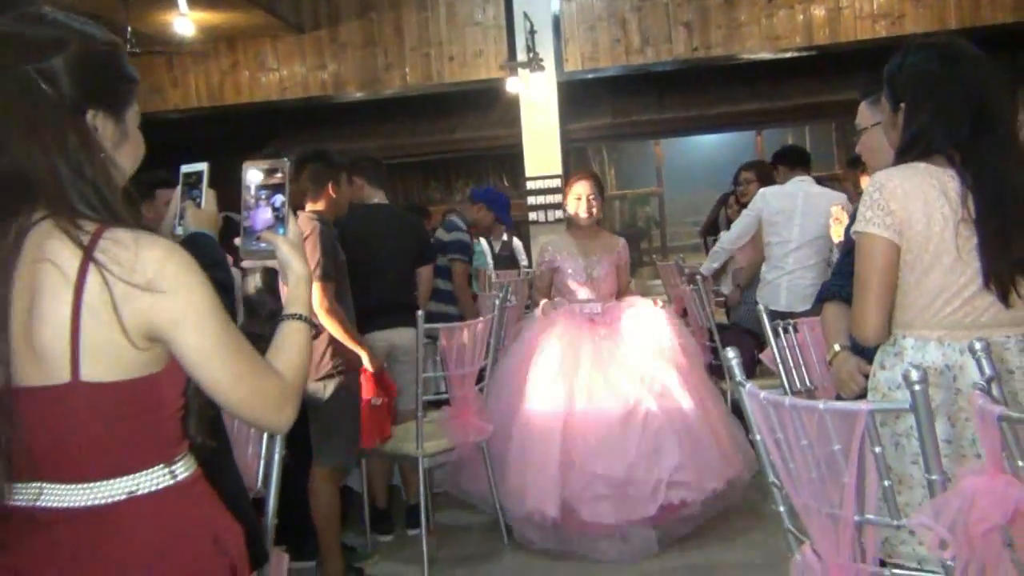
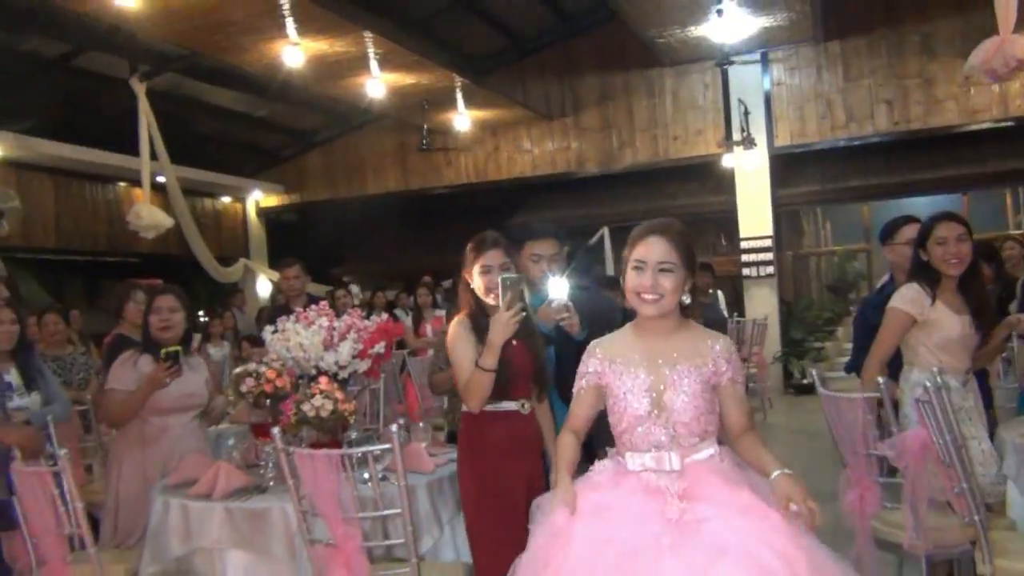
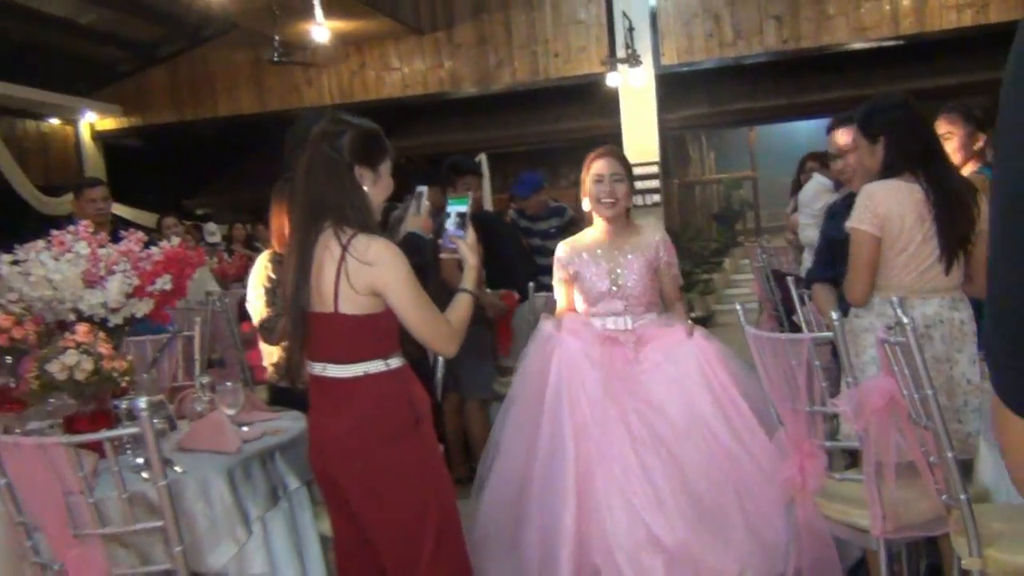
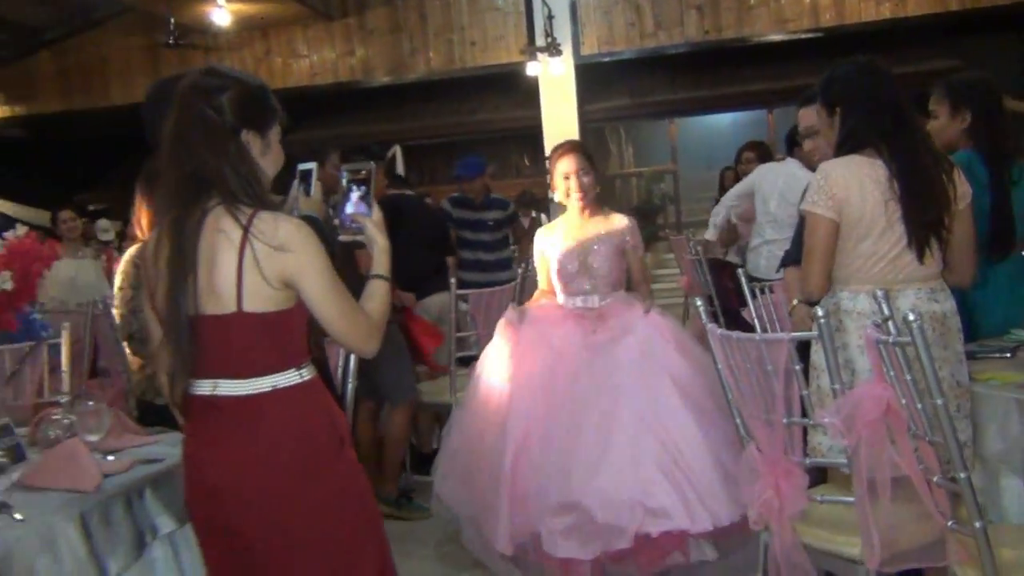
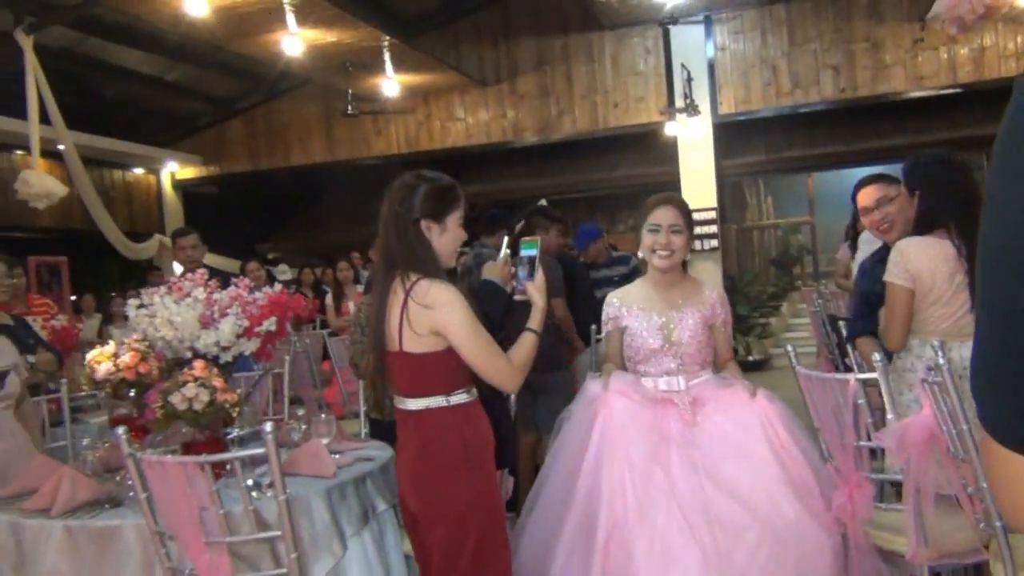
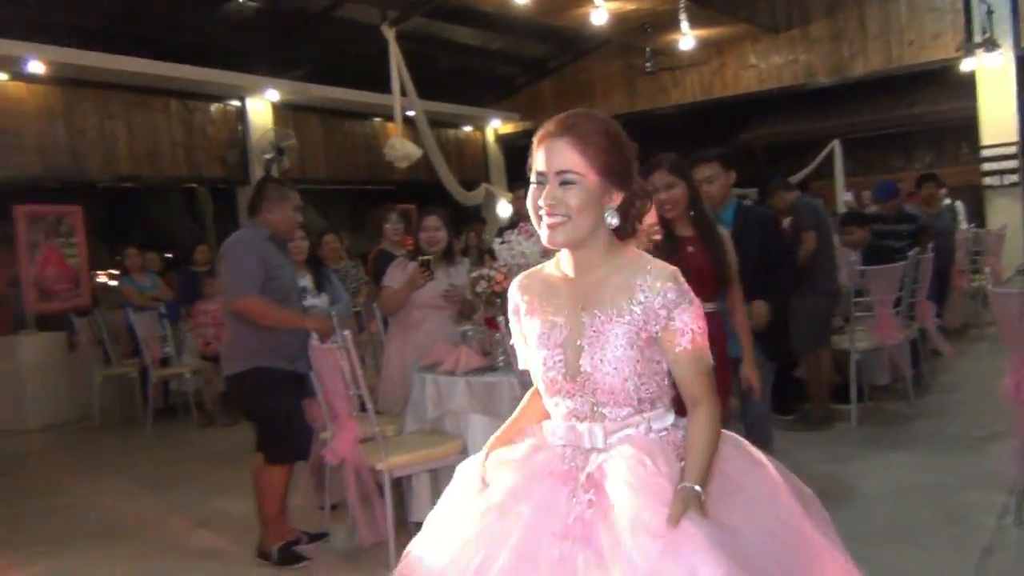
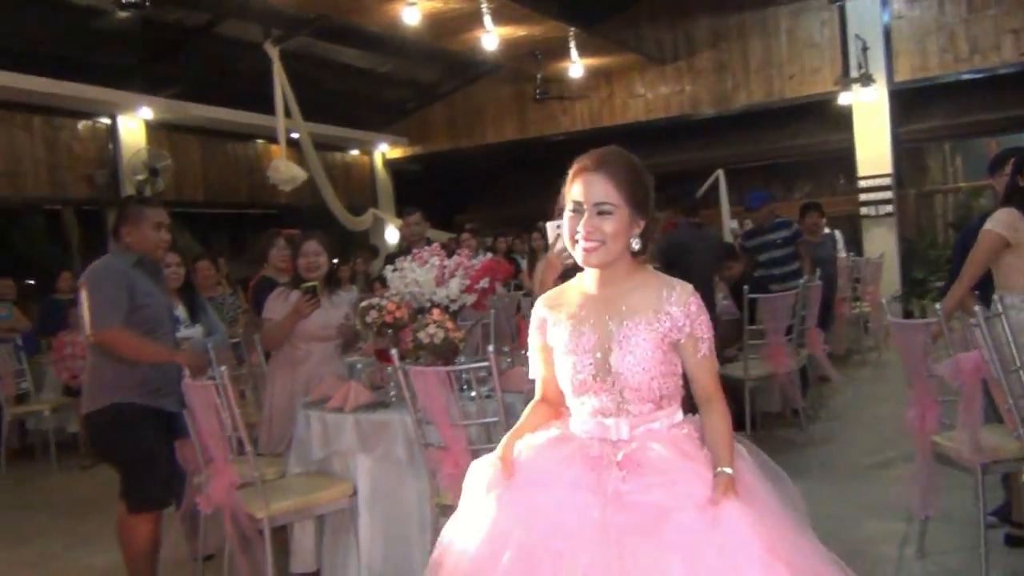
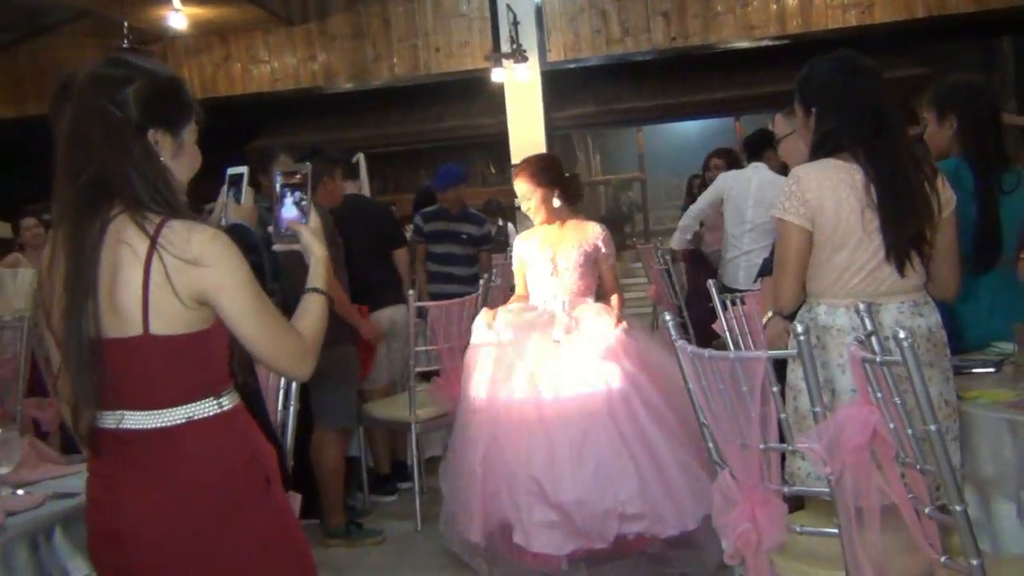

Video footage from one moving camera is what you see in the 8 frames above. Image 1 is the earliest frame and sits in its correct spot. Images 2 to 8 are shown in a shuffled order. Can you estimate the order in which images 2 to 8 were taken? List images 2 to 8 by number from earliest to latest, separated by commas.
8, 4, 3, 5, 2, 7, 6
